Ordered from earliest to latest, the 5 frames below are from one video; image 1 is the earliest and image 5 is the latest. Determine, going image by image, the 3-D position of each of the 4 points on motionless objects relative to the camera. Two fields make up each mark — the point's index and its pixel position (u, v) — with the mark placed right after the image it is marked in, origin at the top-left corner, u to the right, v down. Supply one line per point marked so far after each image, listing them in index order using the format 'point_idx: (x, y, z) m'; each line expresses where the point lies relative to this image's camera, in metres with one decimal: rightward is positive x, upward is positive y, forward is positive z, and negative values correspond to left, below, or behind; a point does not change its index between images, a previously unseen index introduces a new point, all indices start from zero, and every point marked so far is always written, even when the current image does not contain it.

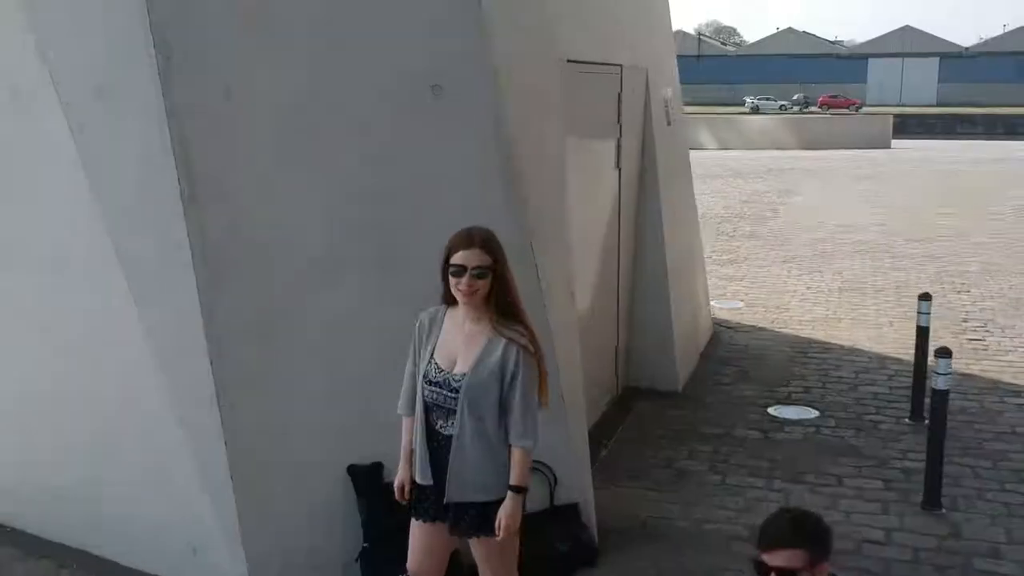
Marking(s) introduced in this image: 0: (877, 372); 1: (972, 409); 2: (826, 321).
0: (+1.8, -0.4, +4.7) m
1: (+1.9, -0.5, +4.1) m
2: (+1.8, -0.2, +5.7) m
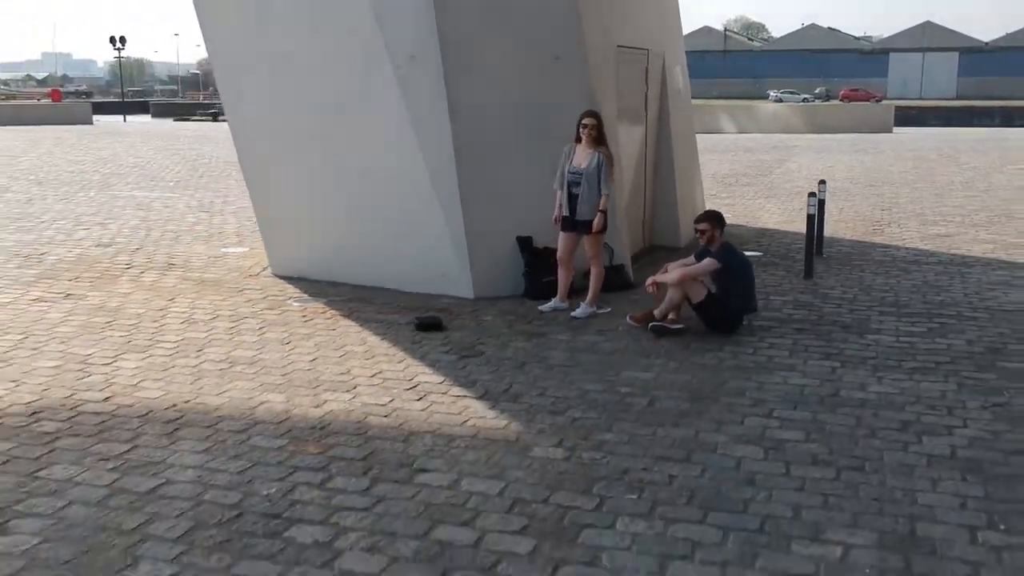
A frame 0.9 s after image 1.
0: (+2.3, +0.4, +7.6) m
1: (+2.4, +0.3, +7.0) m
2: (+2.4, +0.6, +8.6) m
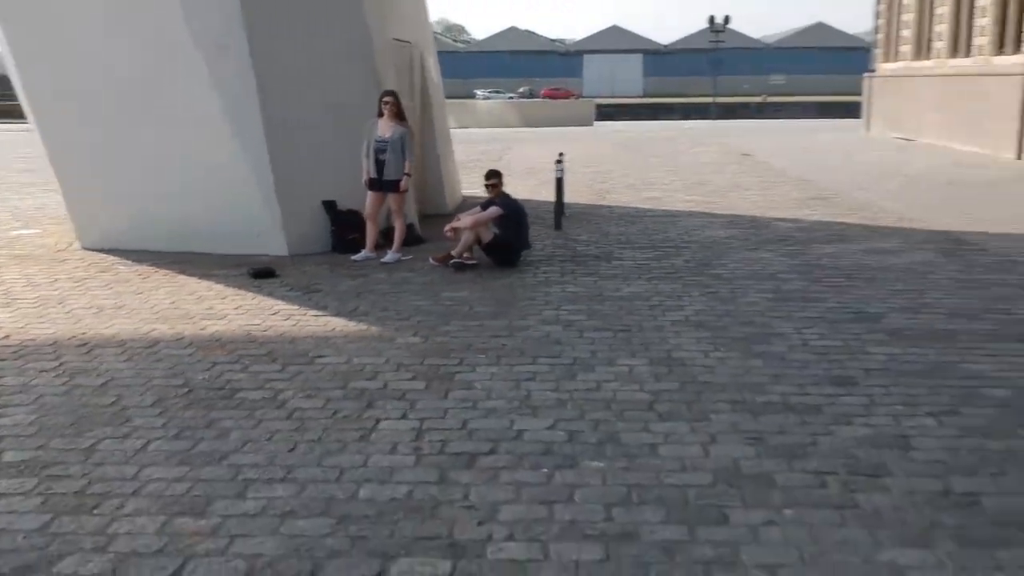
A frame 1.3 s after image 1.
0: (+0.4, +0.8, +9.0) m
1: (+0.7, +0.7, +8.5) m
2: (+0.1, +1.0, +10.0) m
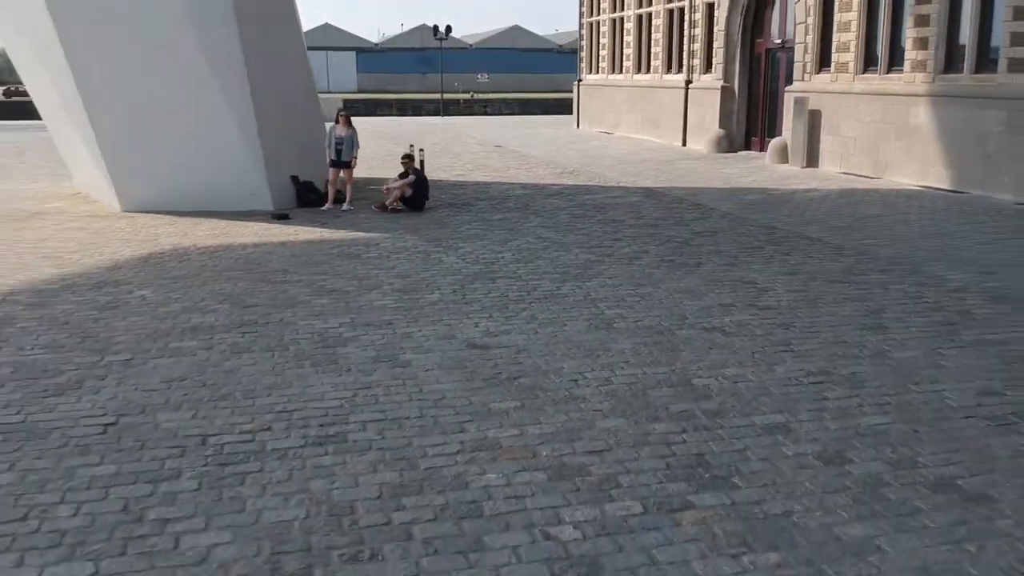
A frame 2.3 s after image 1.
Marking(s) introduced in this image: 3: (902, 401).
0: (-1.5, +1.4, +13.2) m
1: (-1.1, +1.4, +12.7) m
2: (-2.1, +1.6, +14.1) m
3: (+1.6, -0.5, +4.1) m
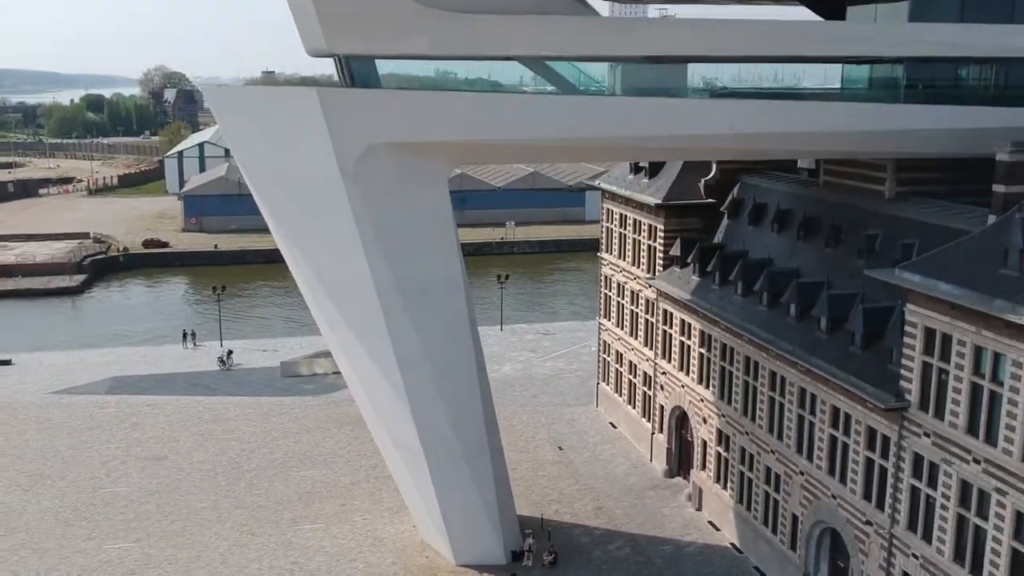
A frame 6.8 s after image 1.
0: (+0.7, -7.7, +32.9) m
1: (+1.1, -7.8, +32.4) m
2: (+0.1, -7.5, +33.7) m
3: (+3.9, -9.6, +23.8) m
